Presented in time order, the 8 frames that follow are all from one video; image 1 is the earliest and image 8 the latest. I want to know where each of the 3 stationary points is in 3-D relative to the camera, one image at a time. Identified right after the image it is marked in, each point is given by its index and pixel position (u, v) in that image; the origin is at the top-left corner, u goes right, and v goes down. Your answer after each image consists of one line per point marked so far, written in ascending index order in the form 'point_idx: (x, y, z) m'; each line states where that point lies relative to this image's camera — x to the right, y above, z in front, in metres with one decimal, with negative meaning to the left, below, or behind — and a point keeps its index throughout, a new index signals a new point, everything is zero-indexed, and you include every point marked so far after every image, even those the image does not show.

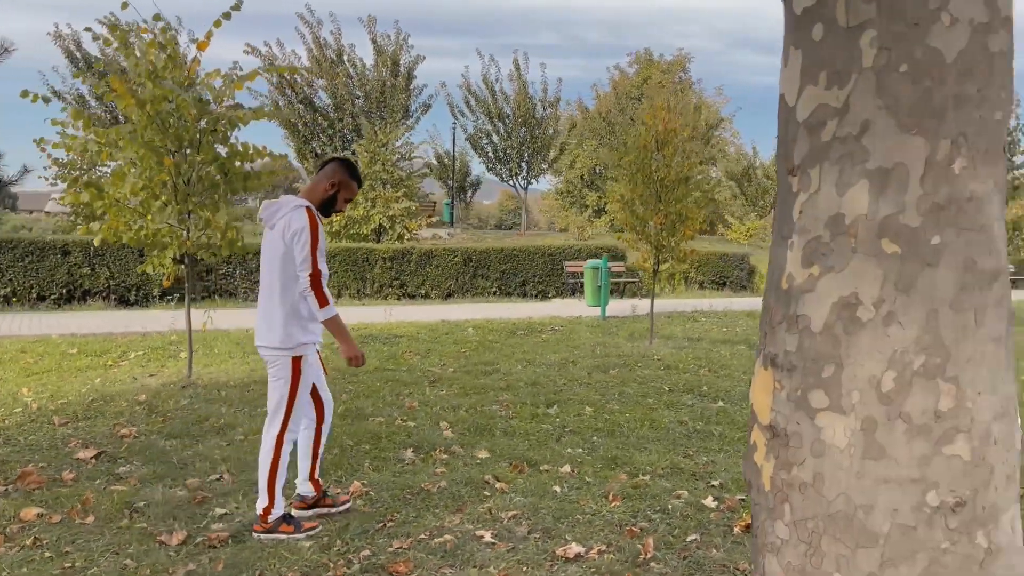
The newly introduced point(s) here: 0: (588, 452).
0: (+0.4, -0.9, +5.1) m
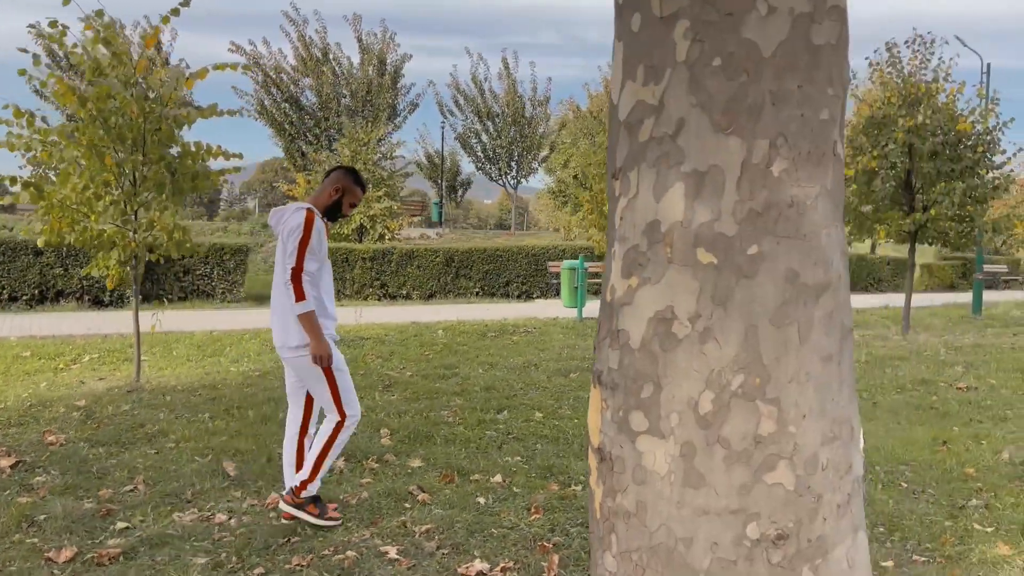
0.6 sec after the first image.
0: (+0.1, -1.0, +5.0) m
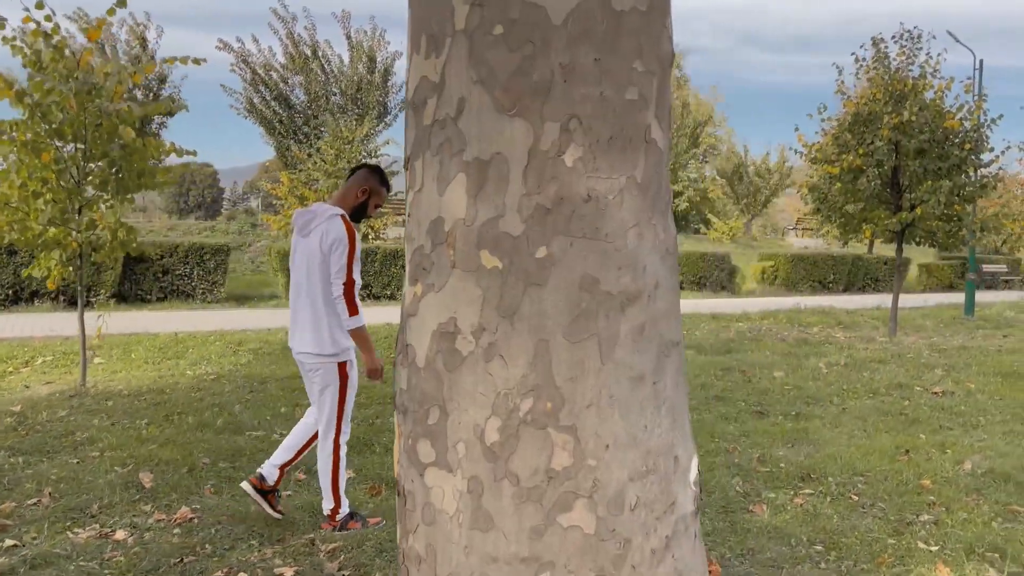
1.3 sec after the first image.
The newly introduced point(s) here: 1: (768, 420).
0: (-0.3, -1.0, +4.8) m
1: (+1.8, -0.9, +6.3) m
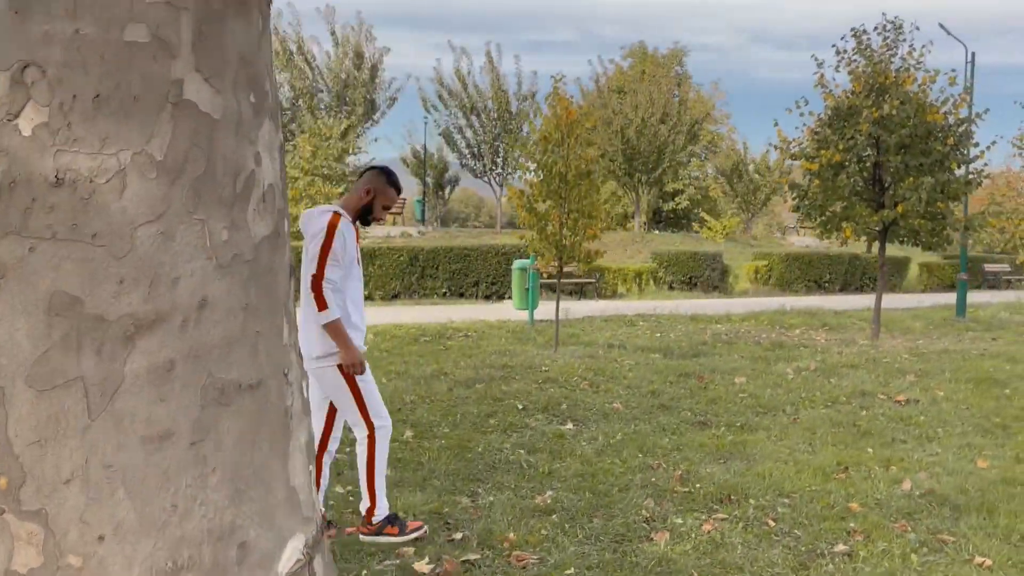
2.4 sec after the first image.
0: (-0.8, -1.0, +4.4) m
1: (+1.3, -0.9, +5.9) m
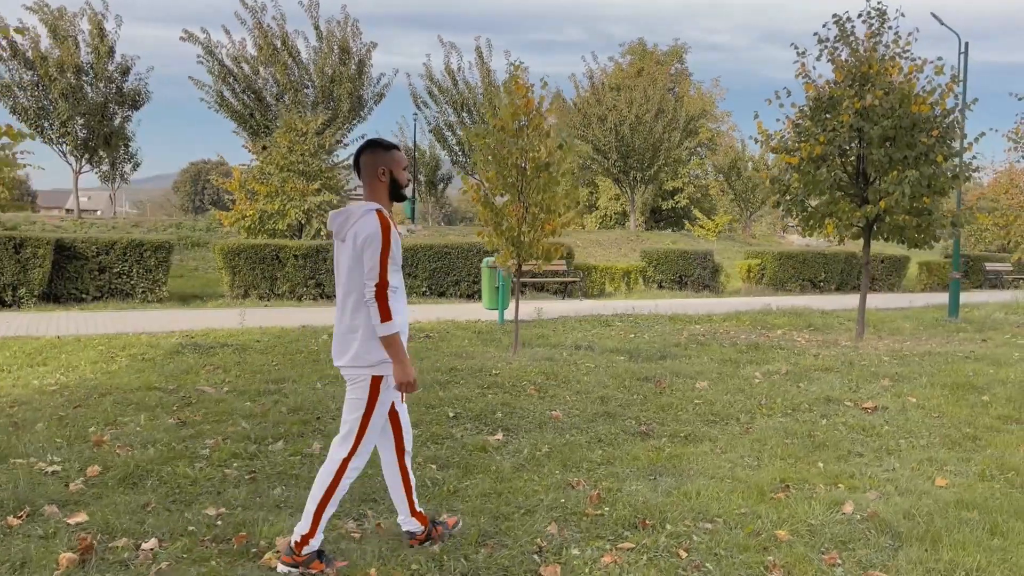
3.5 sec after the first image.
0: (-1.2, -1.0, +3.9) m
1: (+0.8, -0.9, +5.4) m
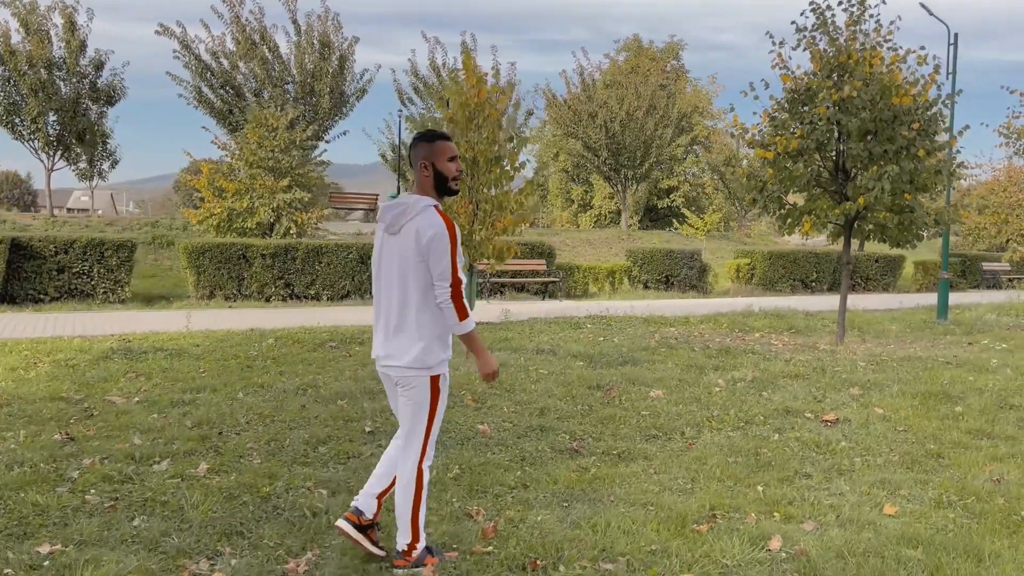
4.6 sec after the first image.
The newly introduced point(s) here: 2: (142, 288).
0: (-1.7, -1.0, +3.4) m
1: (+0.3, -0.9, +4.9) m
2: (-6.8, 0.0, +16.4) m
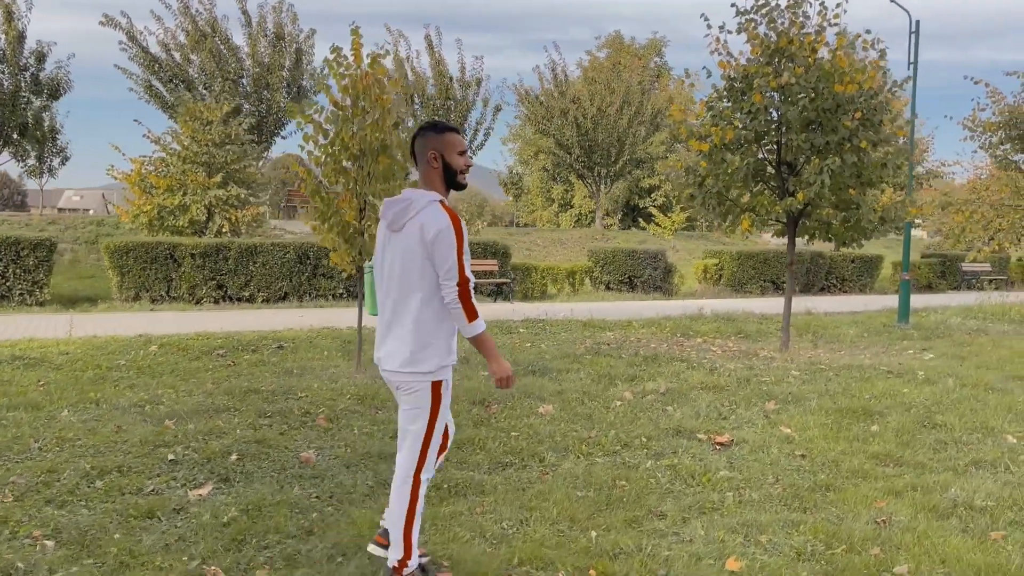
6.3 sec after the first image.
0: (-2.6, -1.0, +2.7) m
1: (-0.6, -1.0, +4.1) m
2: (-7.7, 0.0, +15.7) m
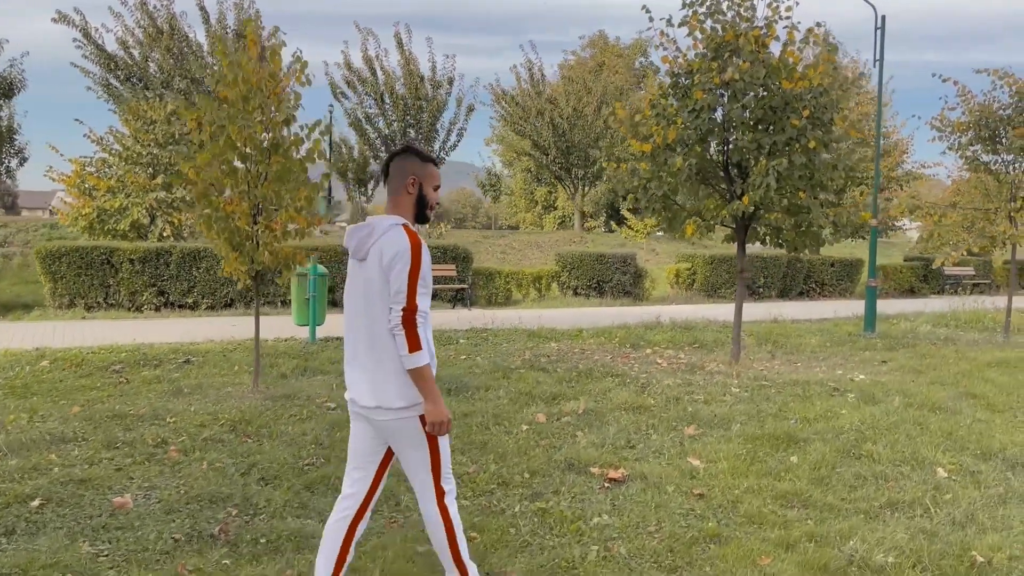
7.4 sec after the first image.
0: (-3.3, -1.1, +2.1) m
1: (-1.3, -1.1, +3.5) m
2: (-8.4, -0.1, +15.1) m
